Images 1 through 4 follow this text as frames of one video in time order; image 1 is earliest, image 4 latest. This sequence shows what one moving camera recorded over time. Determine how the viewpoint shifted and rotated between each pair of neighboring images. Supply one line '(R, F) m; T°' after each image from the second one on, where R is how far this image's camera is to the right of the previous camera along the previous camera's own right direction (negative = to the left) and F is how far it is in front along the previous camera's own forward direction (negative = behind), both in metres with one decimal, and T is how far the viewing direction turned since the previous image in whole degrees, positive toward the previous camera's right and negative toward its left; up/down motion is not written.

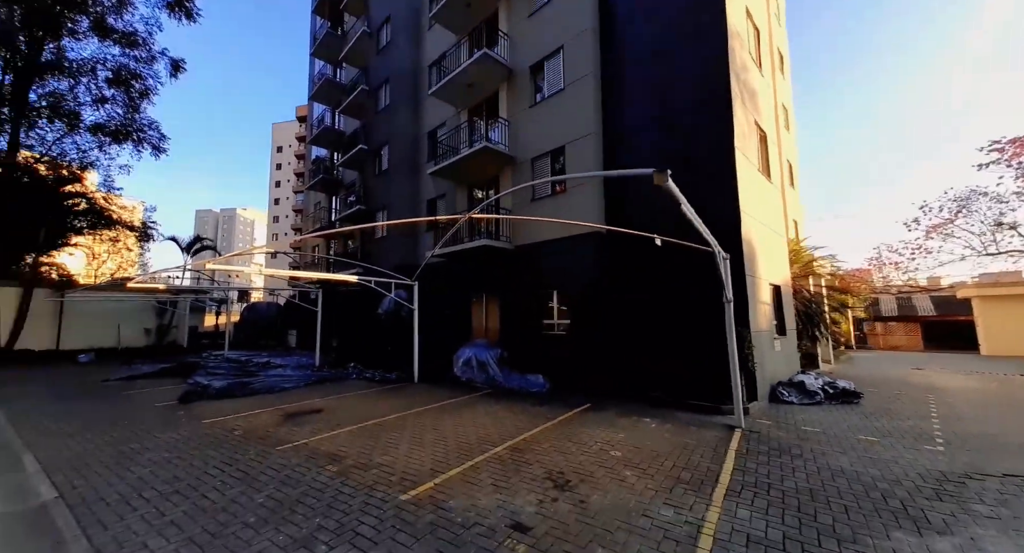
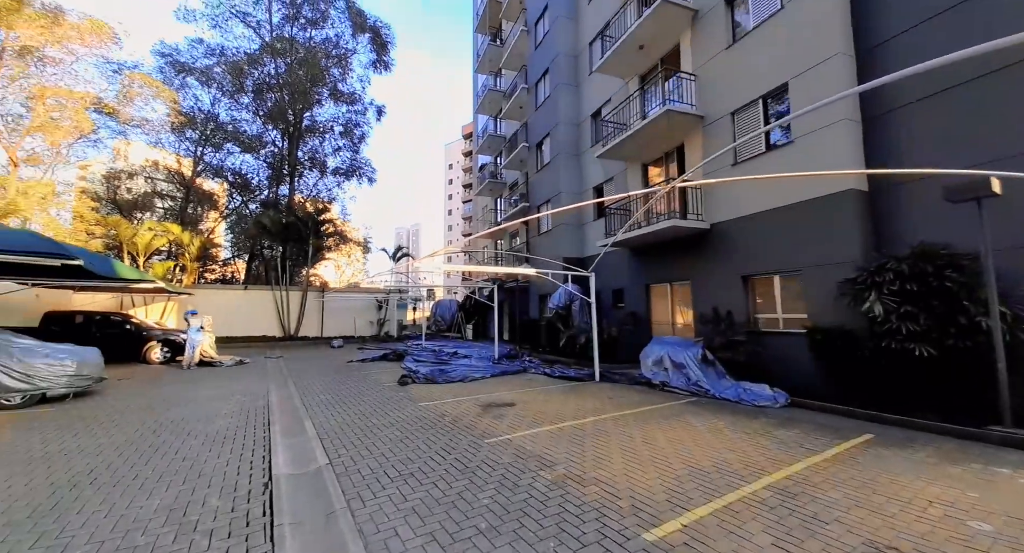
(-0.7, +0.6) m; -22°
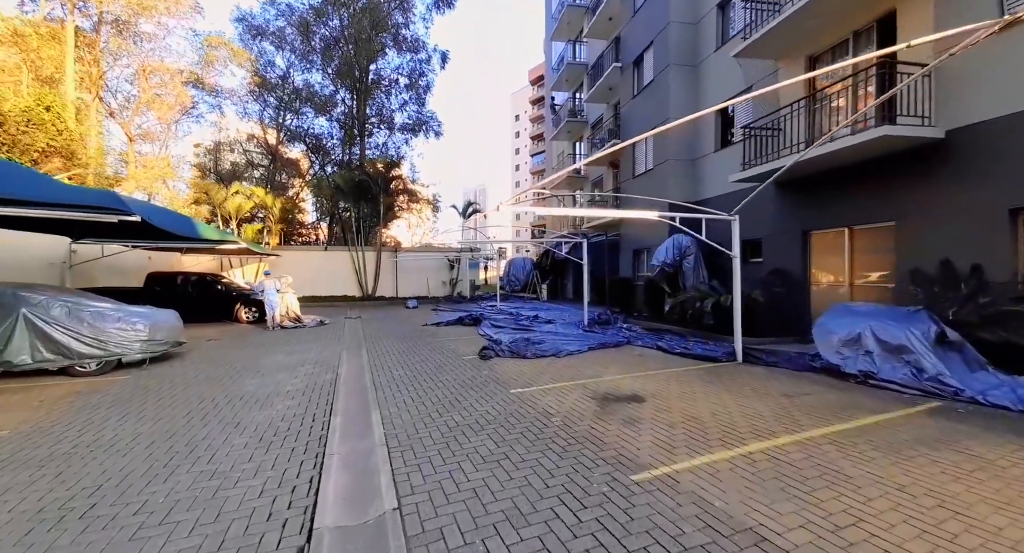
(-0.7, +2.0) m; -10°
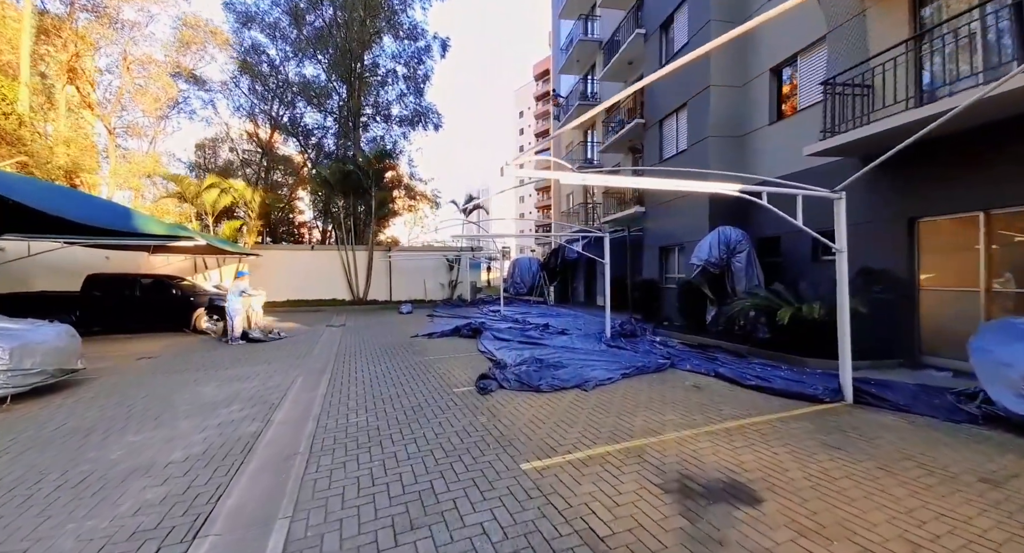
(-0.1, +2.1) m; 0°
